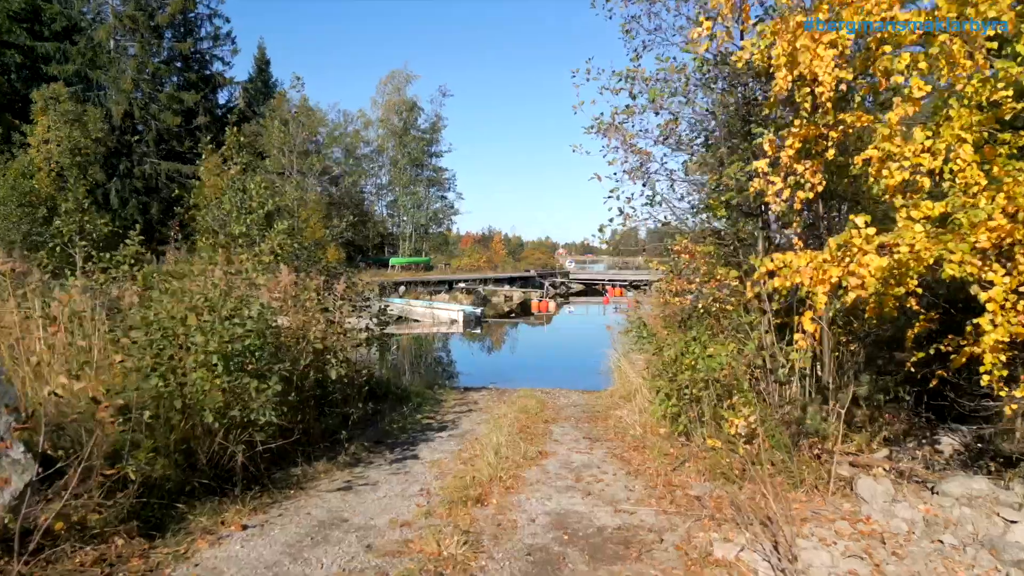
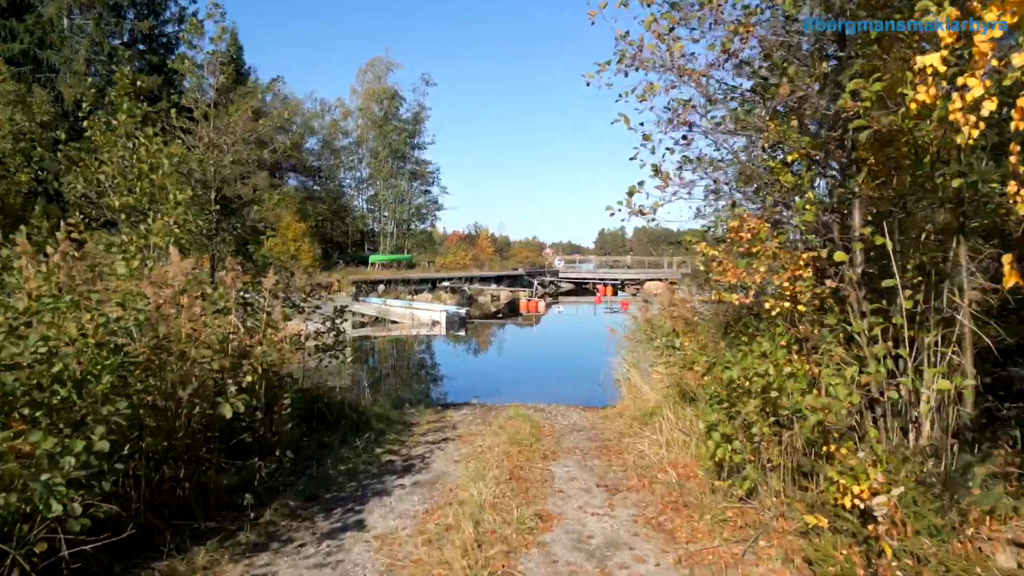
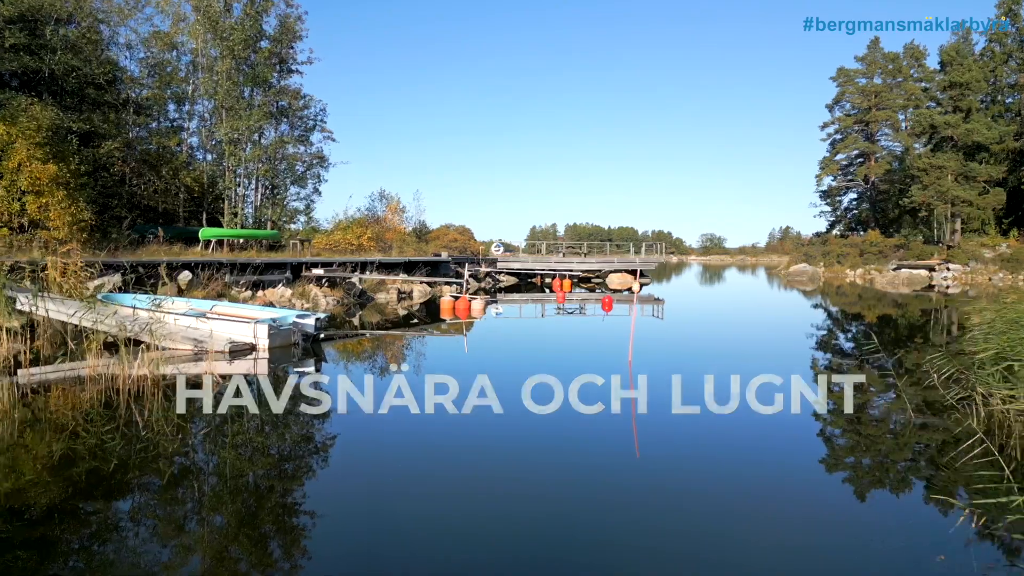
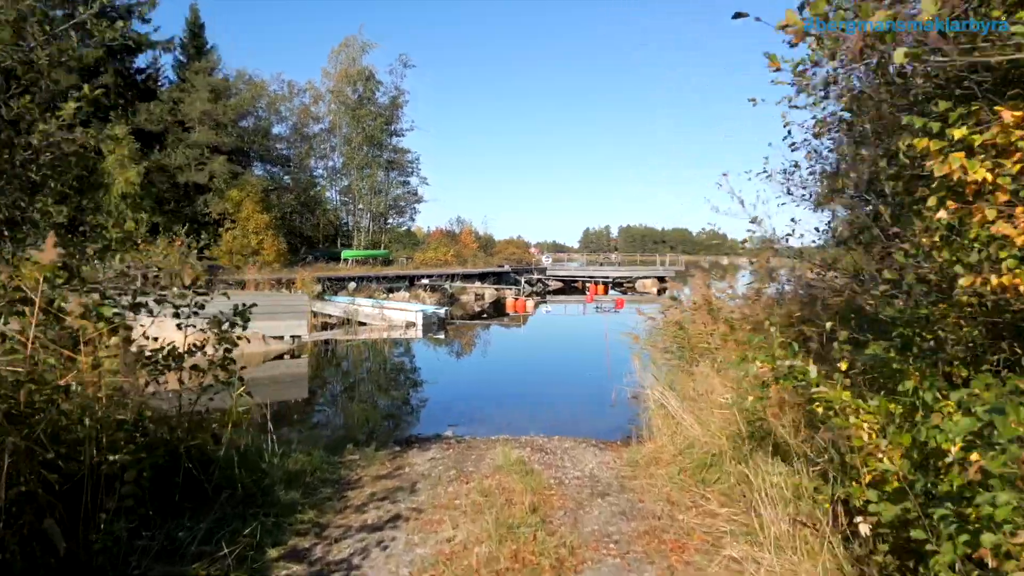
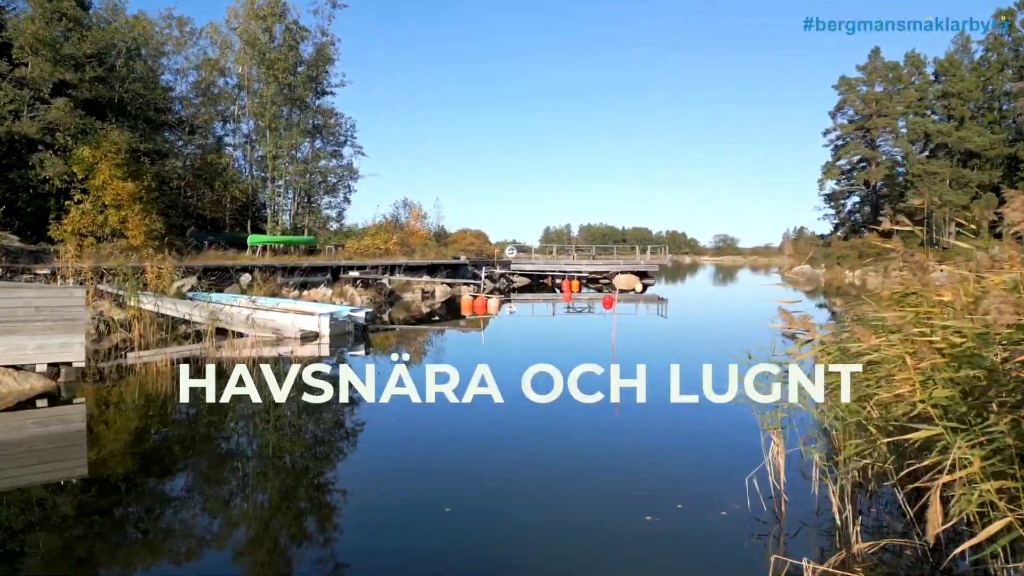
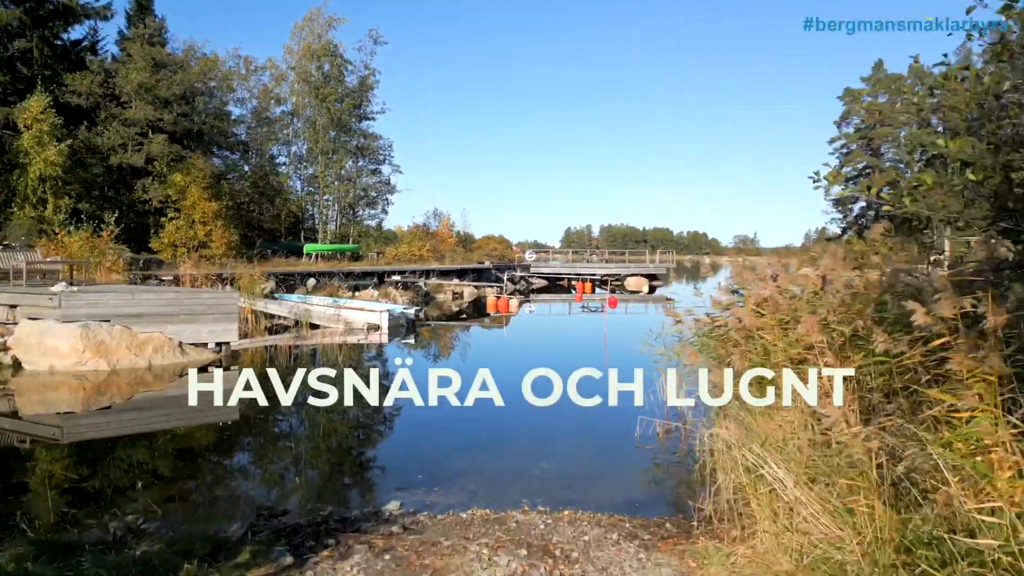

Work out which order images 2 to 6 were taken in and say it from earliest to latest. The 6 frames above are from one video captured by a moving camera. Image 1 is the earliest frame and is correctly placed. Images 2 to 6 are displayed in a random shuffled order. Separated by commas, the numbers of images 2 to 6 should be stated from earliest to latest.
2, 4, 6, 5, 3
